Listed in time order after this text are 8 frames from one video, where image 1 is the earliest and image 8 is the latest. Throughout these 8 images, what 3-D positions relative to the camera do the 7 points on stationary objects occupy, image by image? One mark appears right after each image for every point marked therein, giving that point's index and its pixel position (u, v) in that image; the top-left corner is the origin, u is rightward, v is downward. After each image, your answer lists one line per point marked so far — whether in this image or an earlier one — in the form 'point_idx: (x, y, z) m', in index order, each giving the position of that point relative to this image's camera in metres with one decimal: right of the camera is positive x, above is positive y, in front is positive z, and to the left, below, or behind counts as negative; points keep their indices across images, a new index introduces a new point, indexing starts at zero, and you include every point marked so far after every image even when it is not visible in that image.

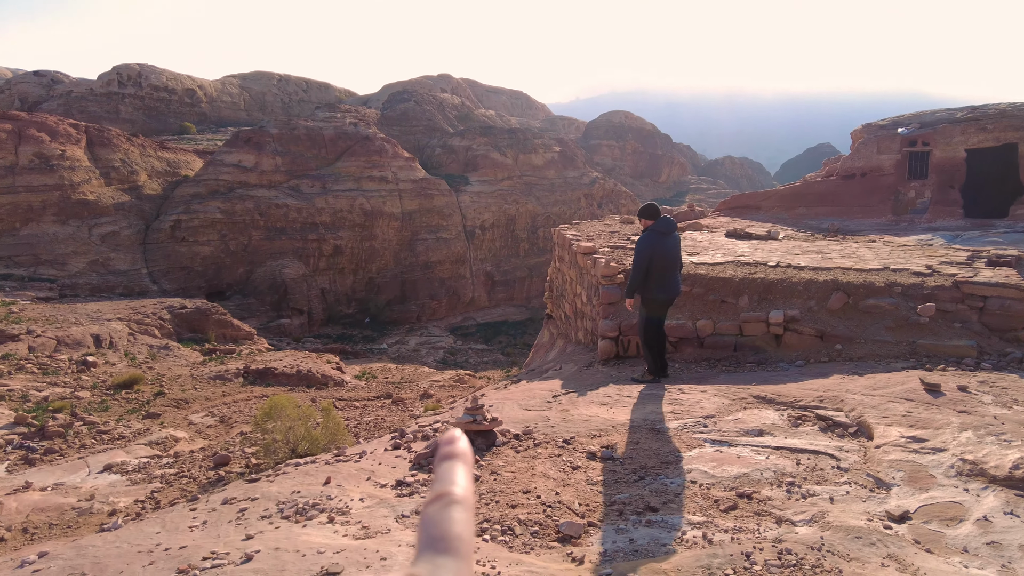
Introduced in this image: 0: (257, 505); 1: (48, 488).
0: (-1.4, -1.2, +3.5) m
1: (-5.0, -2.1, +7.0) m
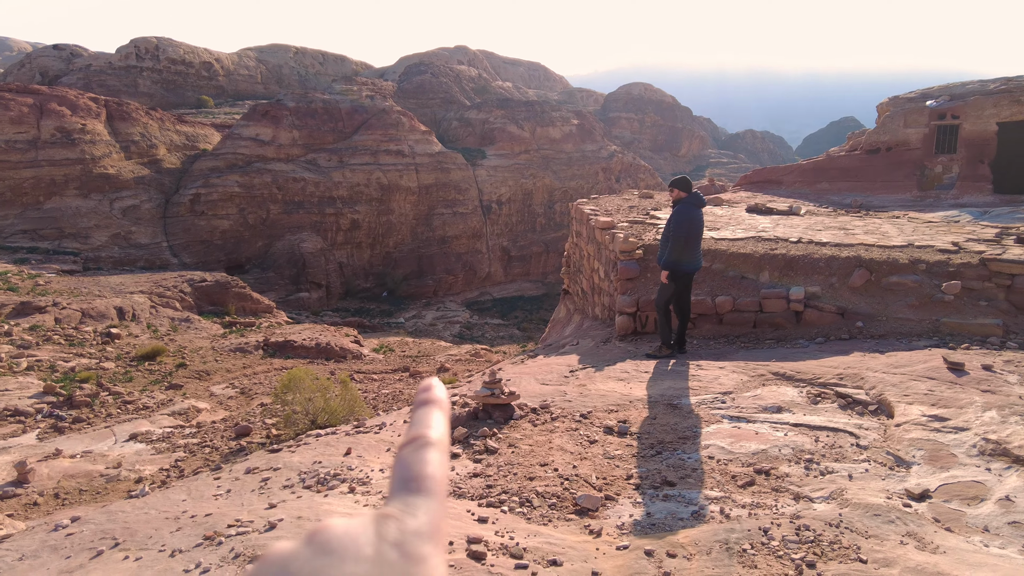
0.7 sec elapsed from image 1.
0: (-1.3, -1.0, +3.5) m
1: (-4.8, -1.8, +7.2) m
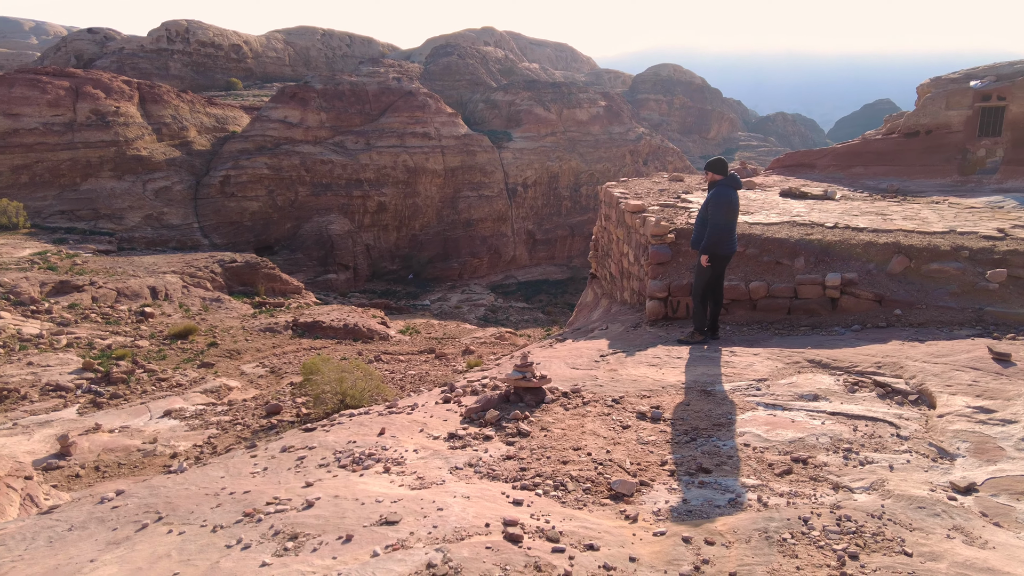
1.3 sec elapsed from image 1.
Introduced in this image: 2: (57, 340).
0: (-1.1, -0.9, +3.6) m
1: (-4.5, -1.6, +7.4) m
2: (-7.0, -0.8, +10.0) m
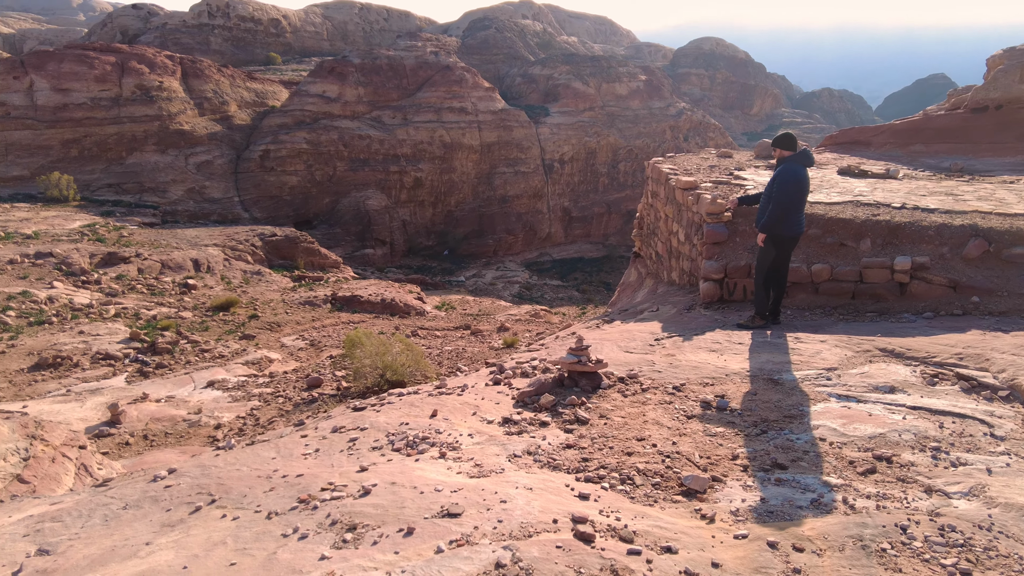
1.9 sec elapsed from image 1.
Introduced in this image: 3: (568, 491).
0: (-0.8, -0.8, +3.5) m
1: (-4.0, -1.3, +7.5) m
2: (-6.4, -0.3, +10.2) m
3: (+0.2, -0.8, +2.7) m
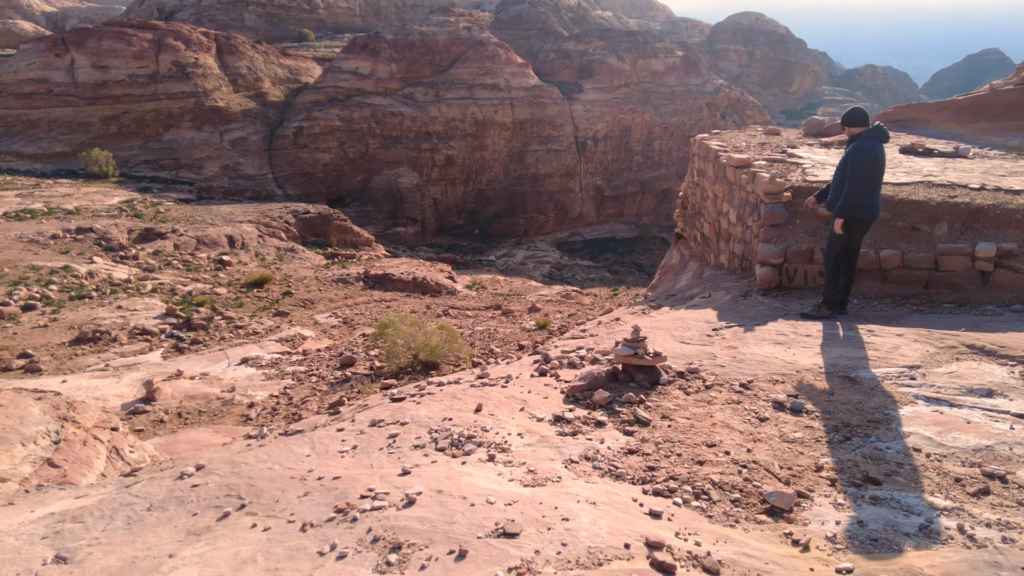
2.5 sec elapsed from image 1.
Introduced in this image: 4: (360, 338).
0: (-0.5, -0.7, +3.2) m
1: (-3.6, -1.0, +7.4) m
2: (-5.8, 0.0, +10.1) m
3: (+0.5, -0.8, +2.4) m
4: (-2.1, -0.7, +8.9) m
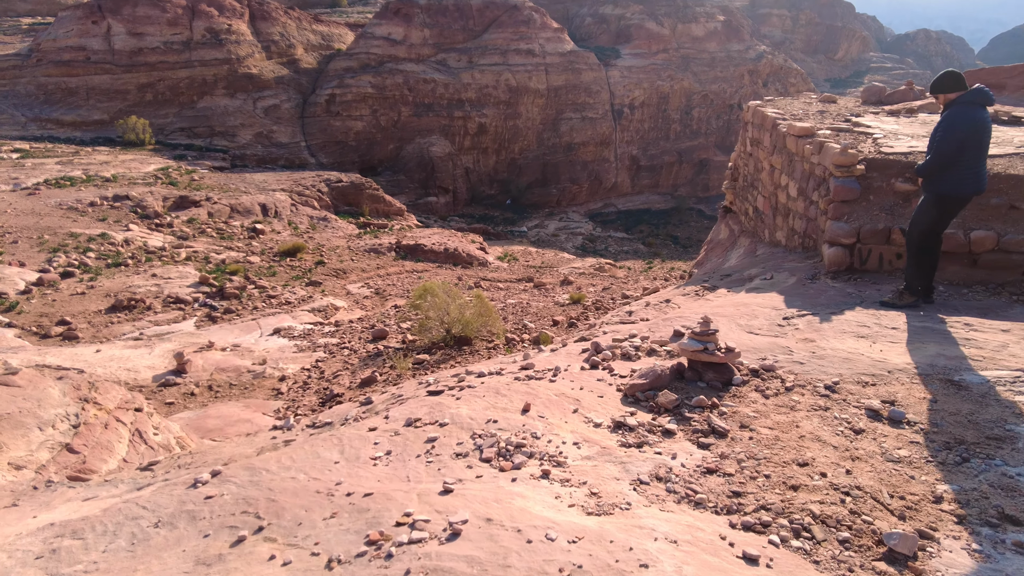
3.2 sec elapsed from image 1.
0: (-0.3, -0.6, +2.8) m
1: (-3.1, -0.7, +7.1) m
2: (-5.2, +0.5, +10.0) m
3: (+0.7, -0.8, +1.9) m
4: (-1.6, -0.4, +8.6) m
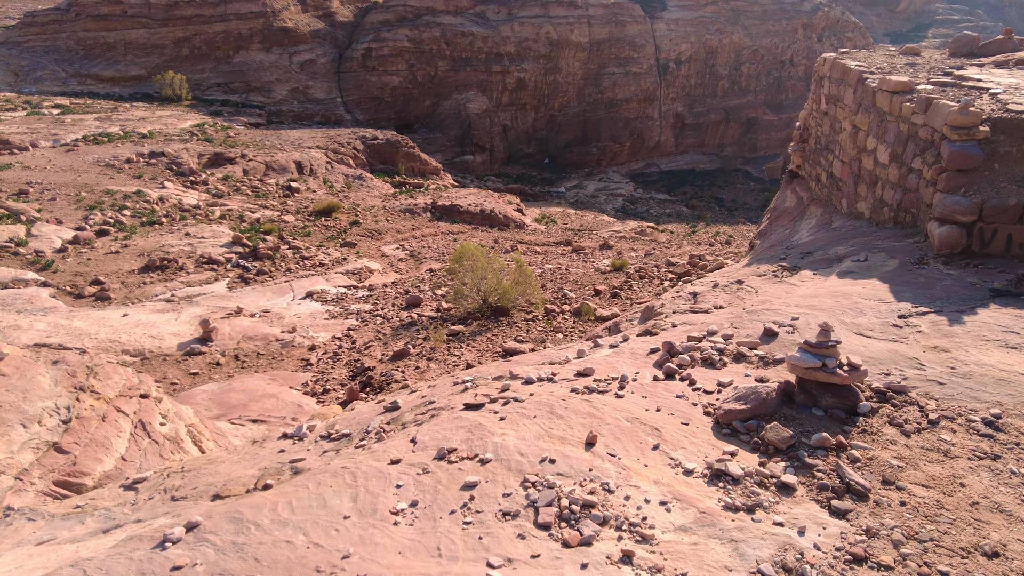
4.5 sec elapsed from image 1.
0: (-0.1, -0.6, +2.2) m
1: (-2.7, -0.4, +6.6) m
2: (-4.6, +1.0, +9.5) m
3: (+0.8, -0.9, +1.3) m
4: (-1.1, 0.0, +8.0) m
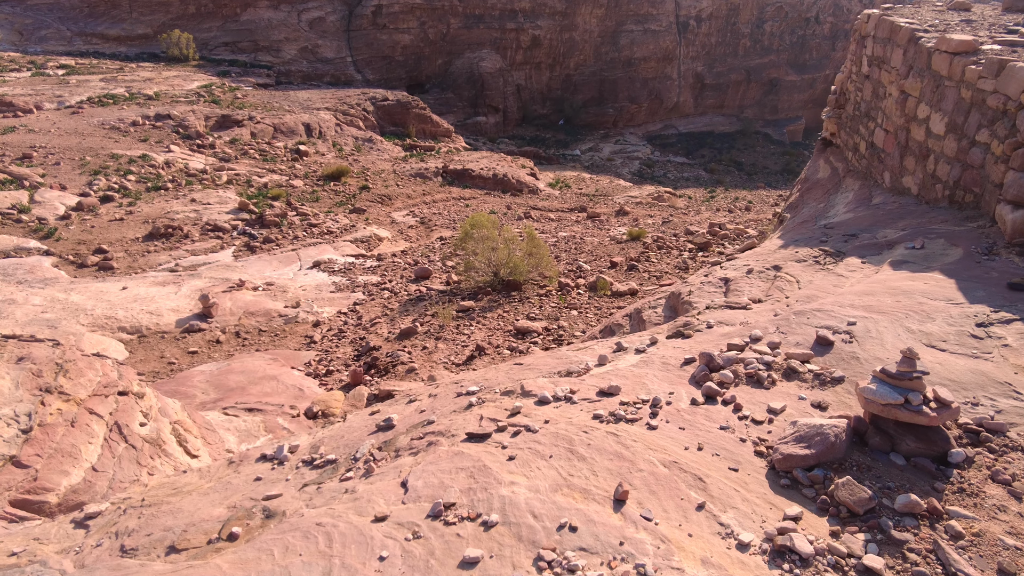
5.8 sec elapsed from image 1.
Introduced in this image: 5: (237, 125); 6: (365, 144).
0: (0.0, -0.7, +1.8) m
1: (-2.6, -0.2, +6.2) m
2: (-4.4, +1.4, +9.0) m
3: (+0.8, -1.0, +0.8) m
4: (-0.9, +0.3, +7.5) m
5: (-4.9, +2.7, +10.8) m
6: (-2.9, +2.5, +11.9) m
